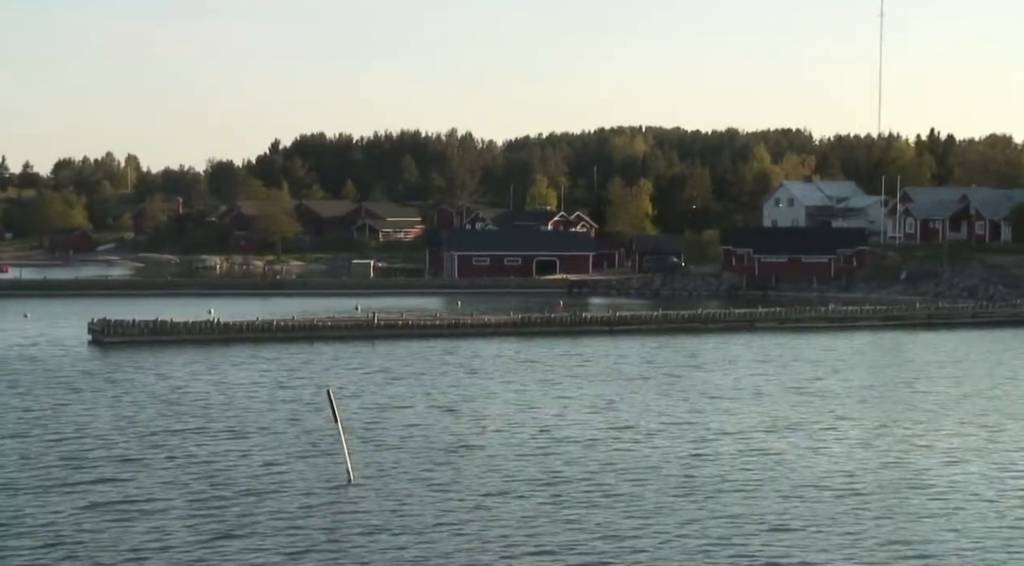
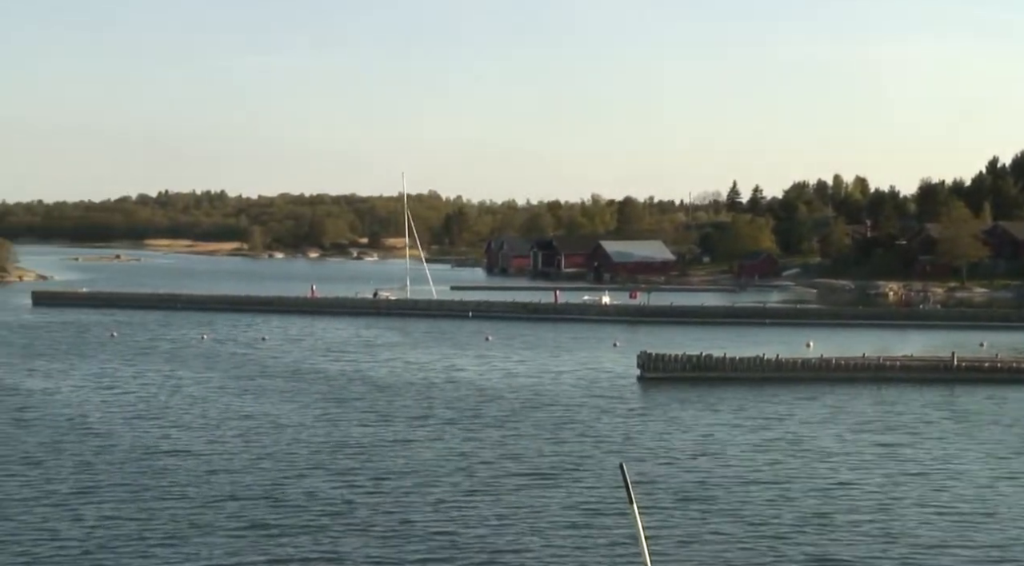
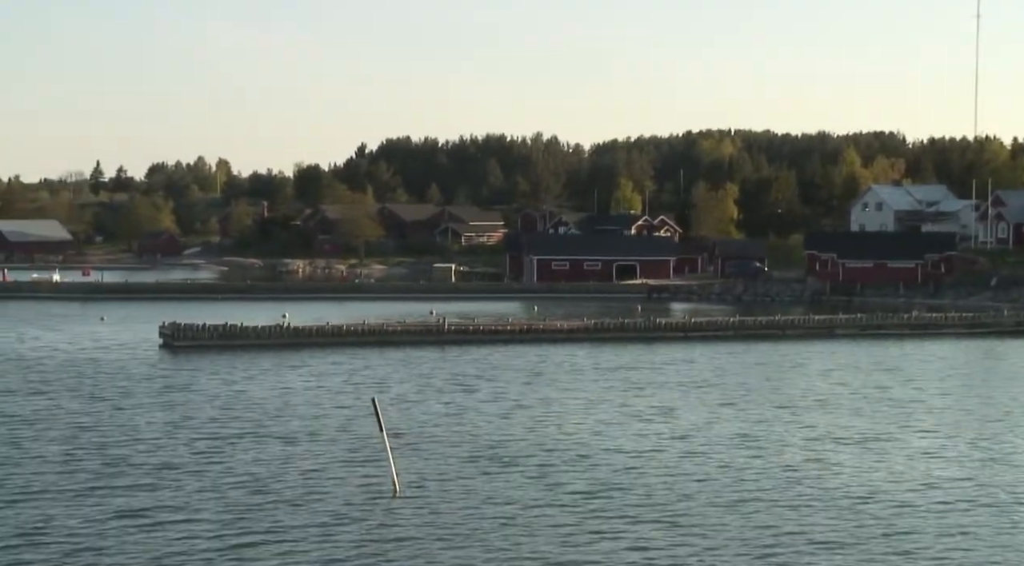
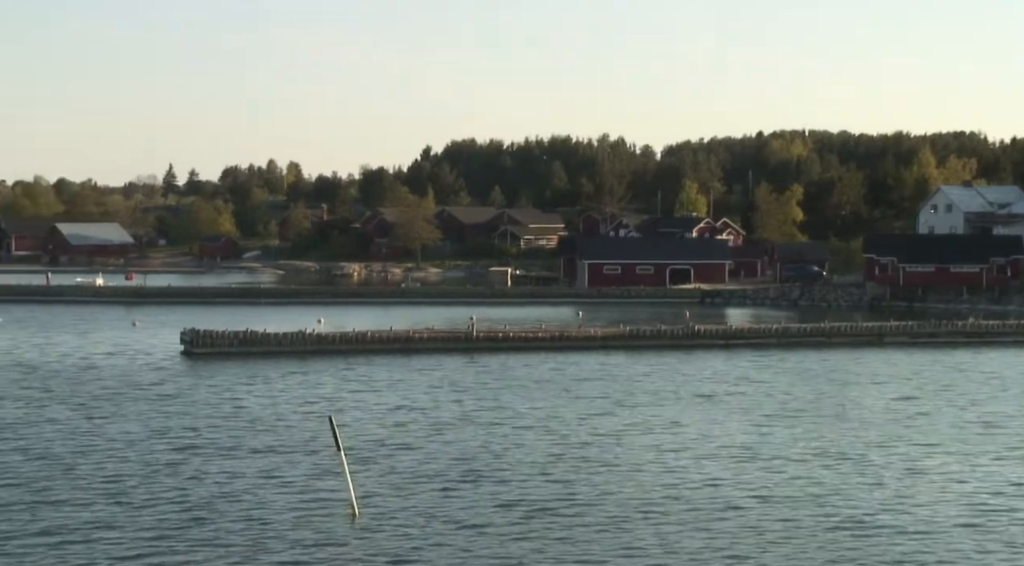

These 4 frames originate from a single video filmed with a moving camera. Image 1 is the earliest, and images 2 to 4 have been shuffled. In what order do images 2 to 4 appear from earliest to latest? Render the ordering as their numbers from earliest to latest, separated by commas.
3, 4, 2
